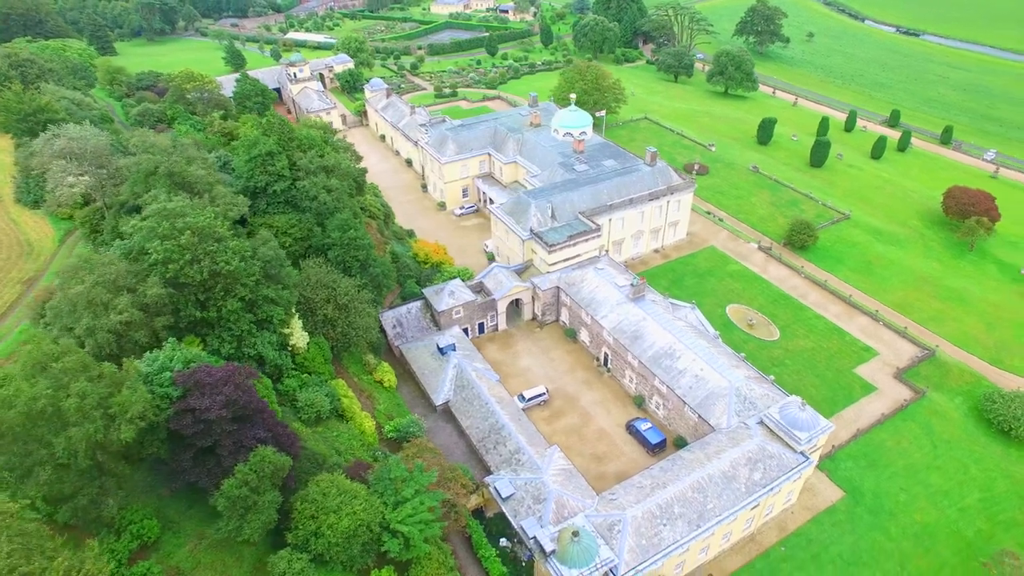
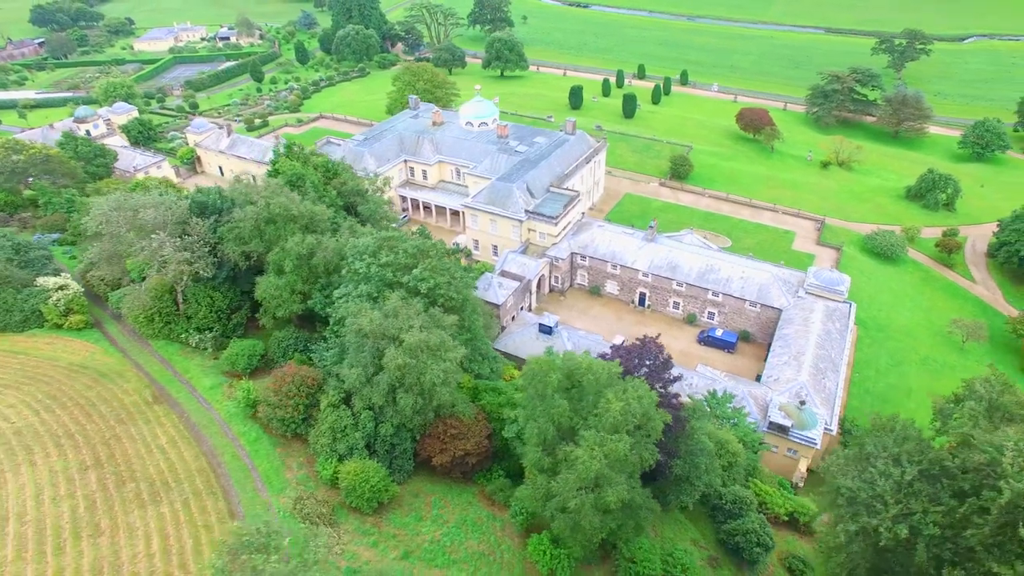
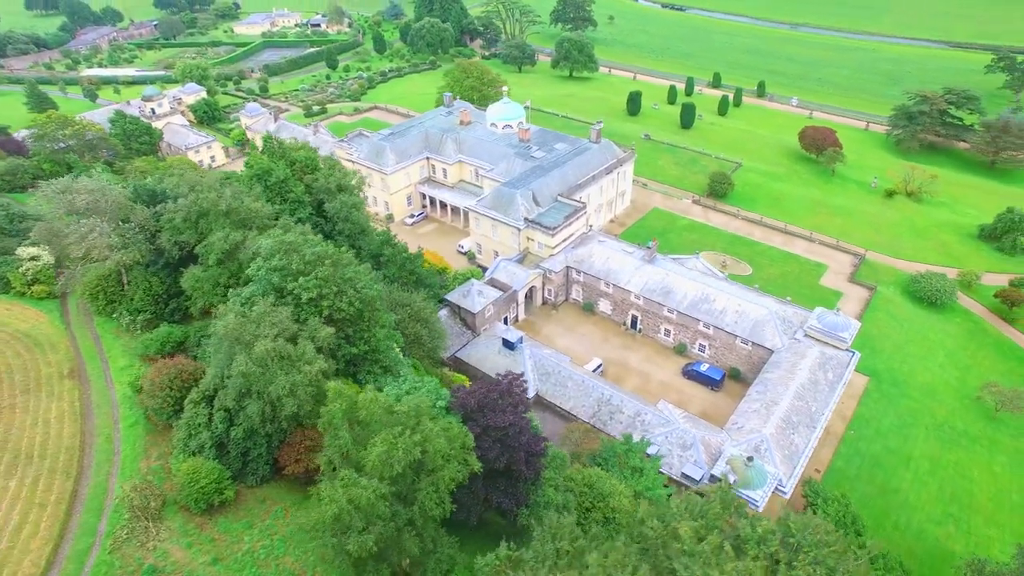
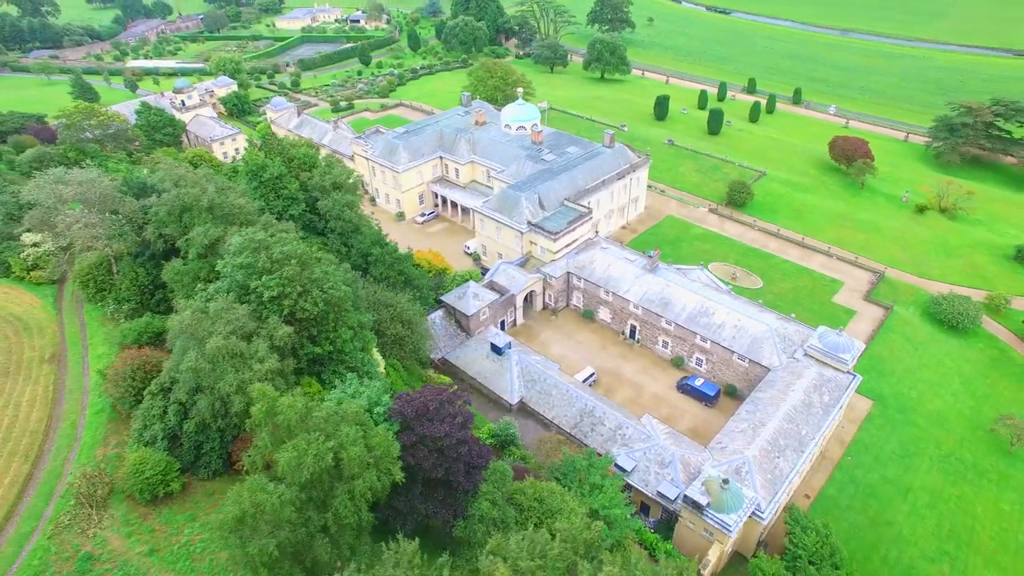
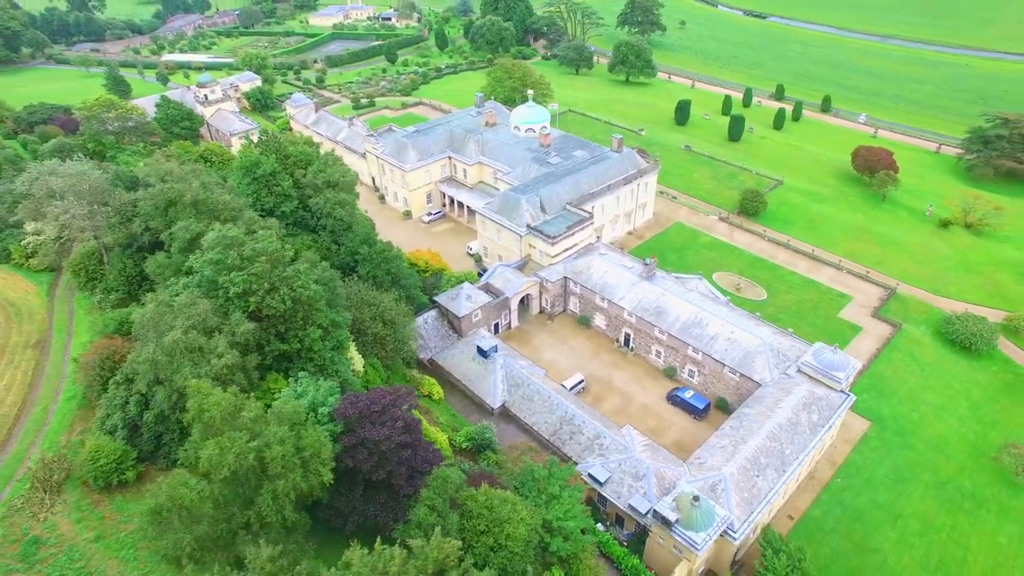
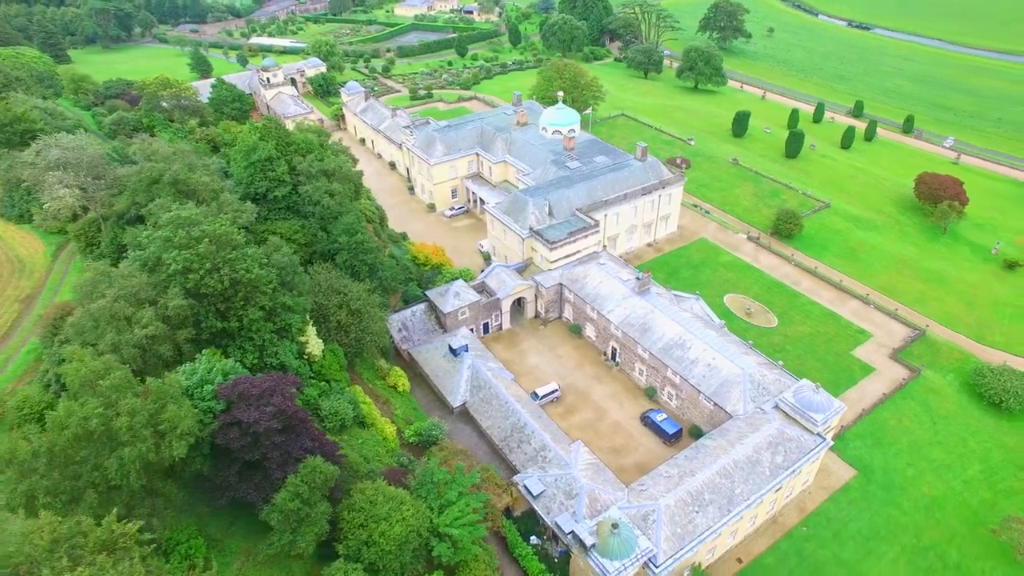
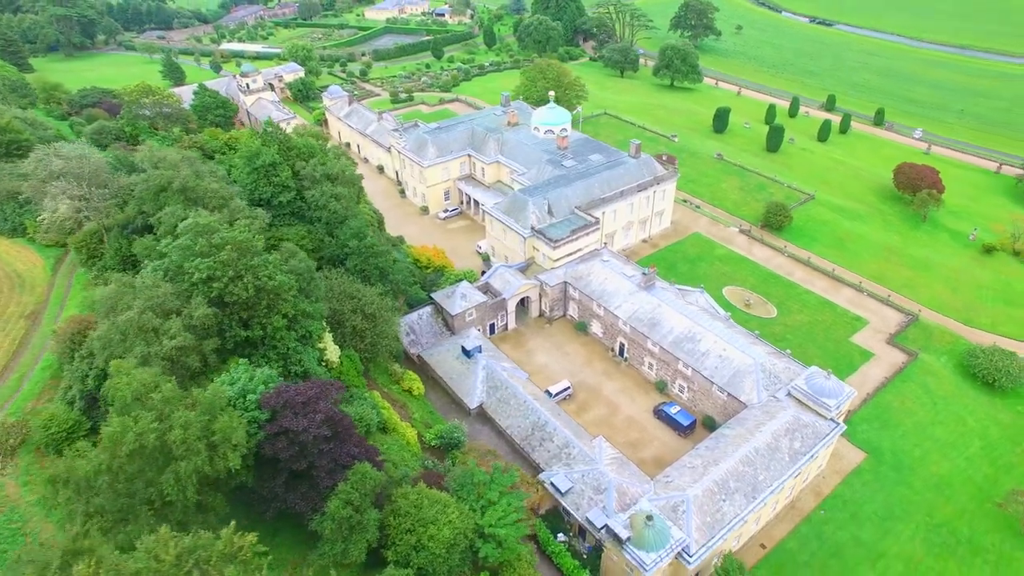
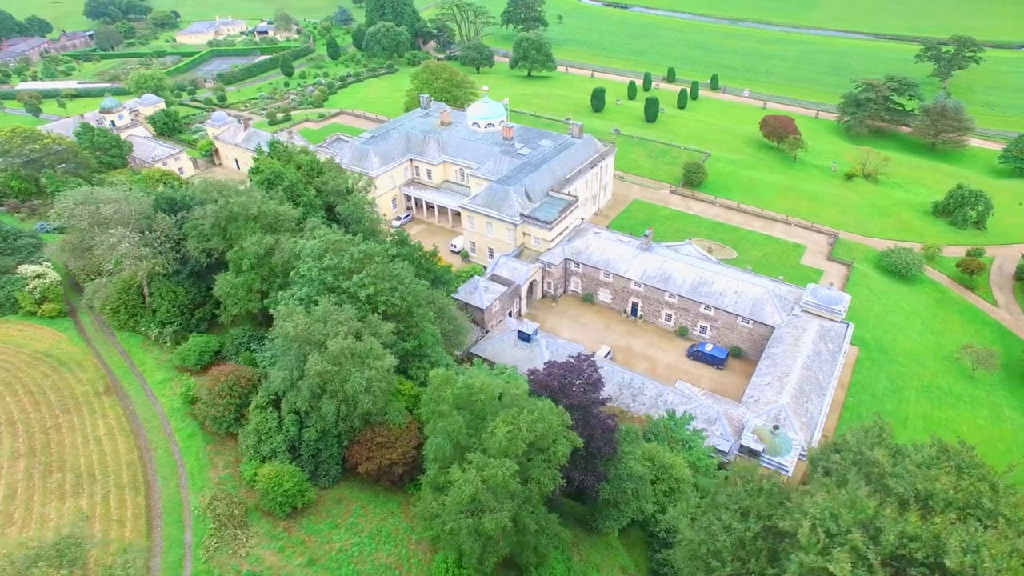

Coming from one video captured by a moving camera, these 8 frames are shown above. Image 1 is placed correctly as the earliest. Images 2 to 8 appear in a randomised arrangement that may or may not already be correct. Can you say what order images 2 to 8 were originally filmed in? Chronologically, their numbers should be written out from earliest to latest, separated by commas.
6, 7, 5, 4, 3, 8, 2
